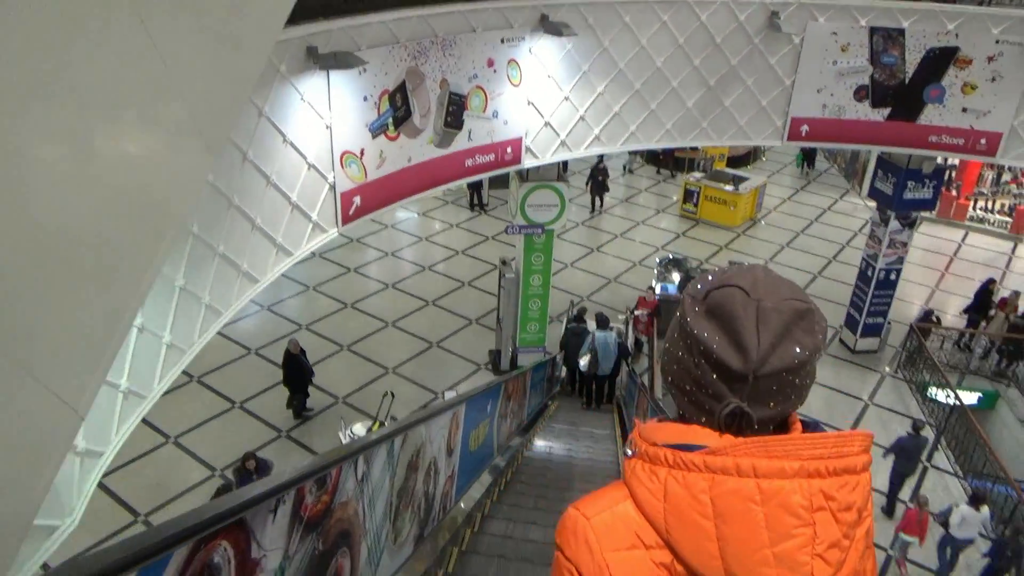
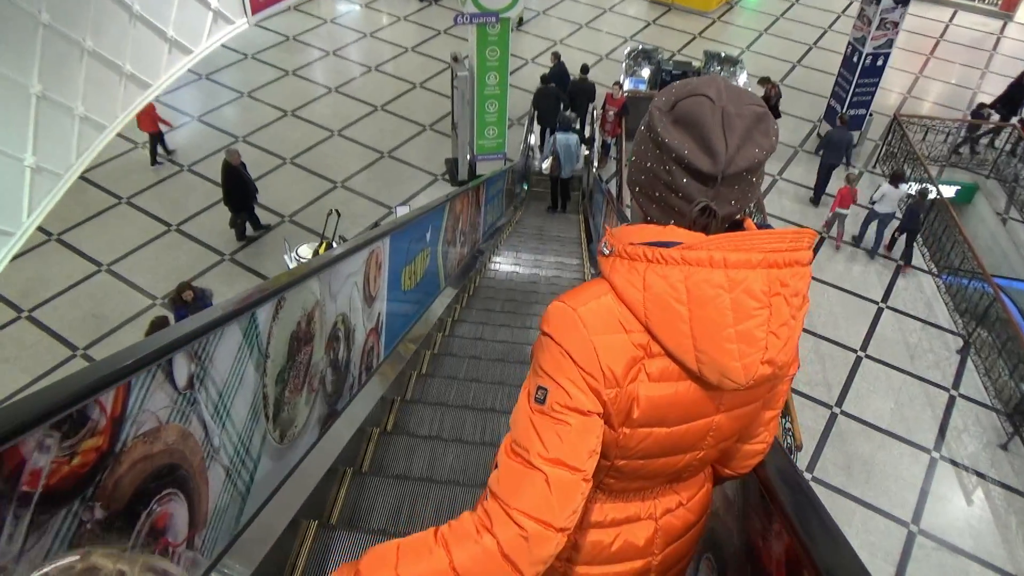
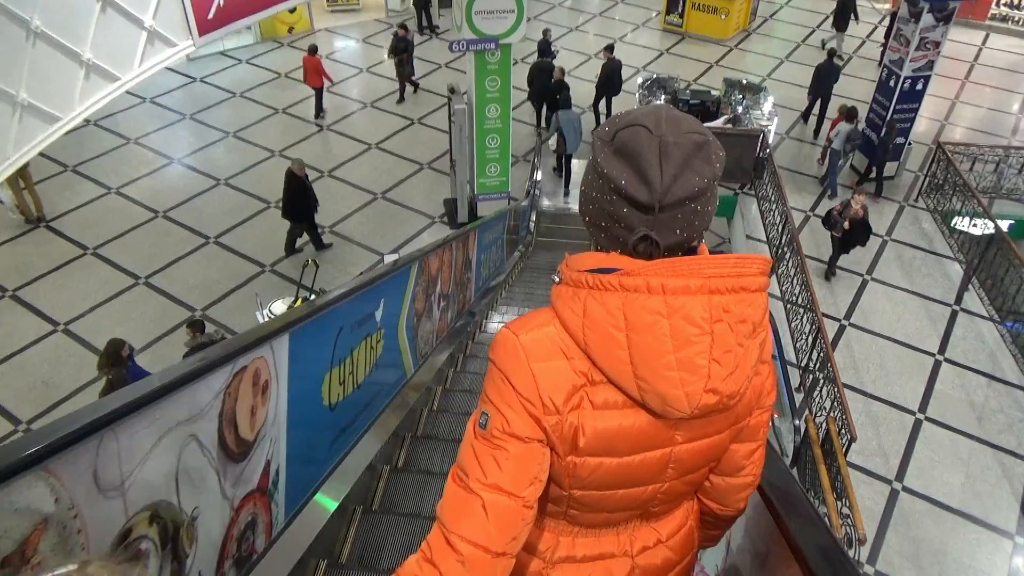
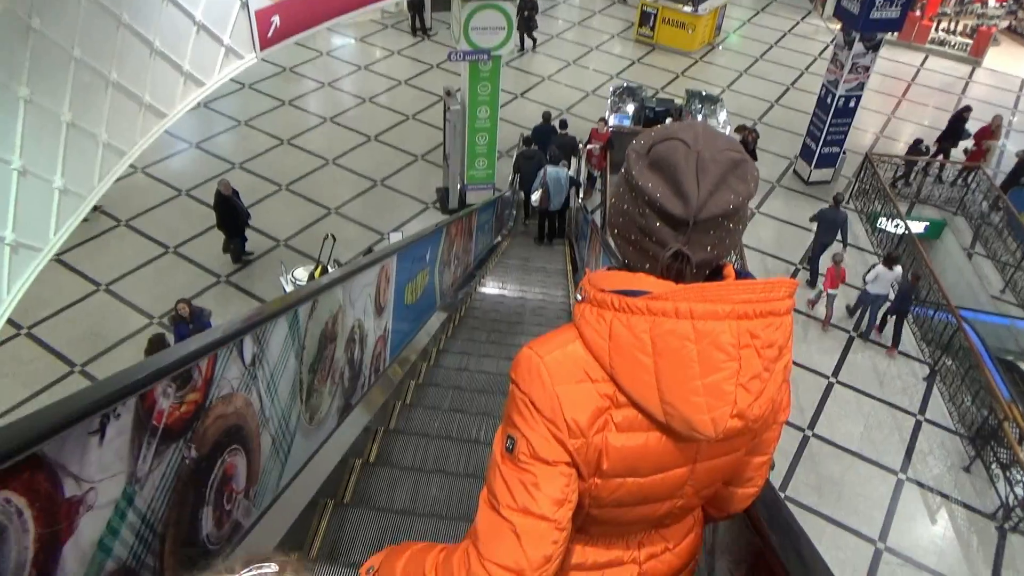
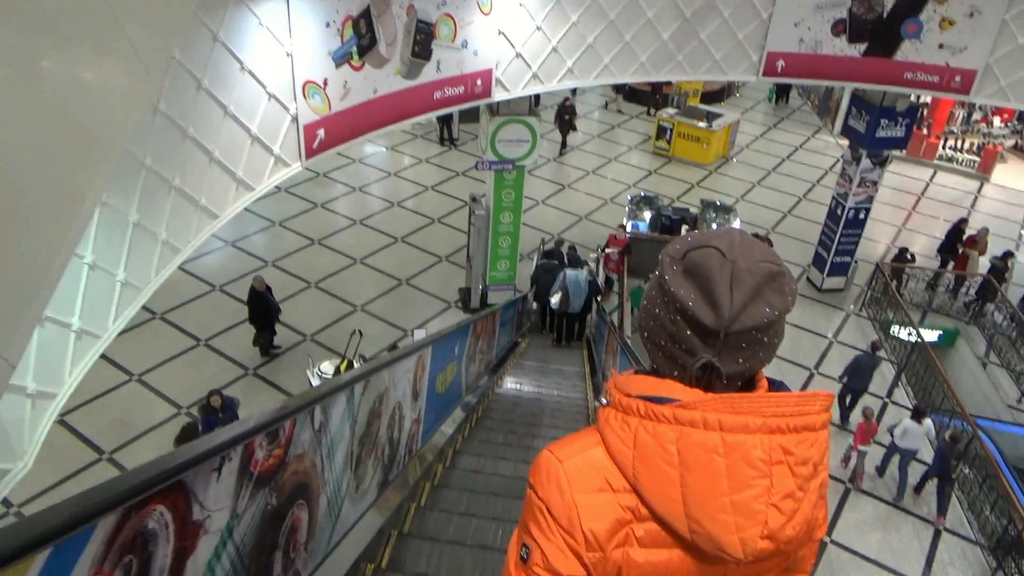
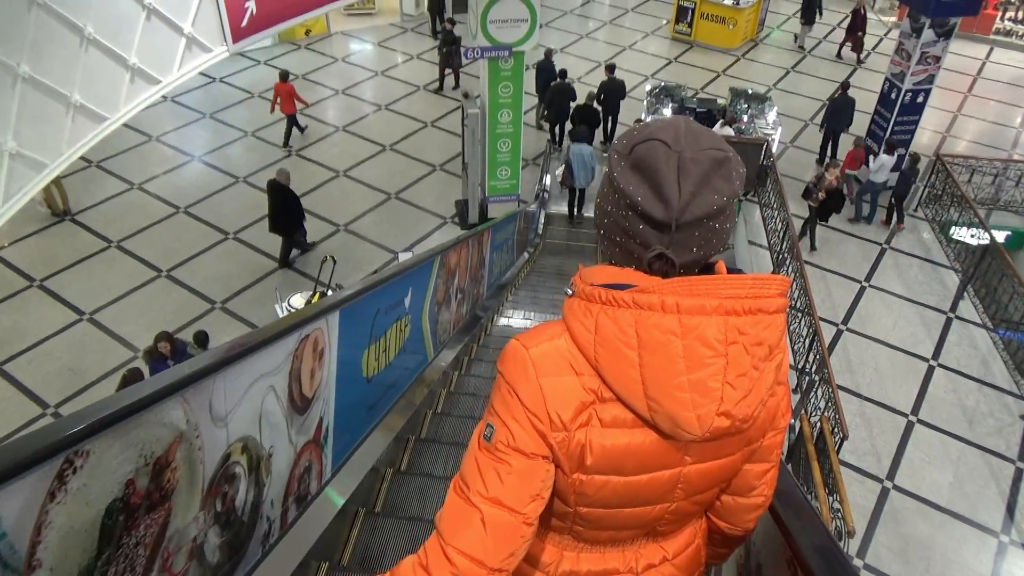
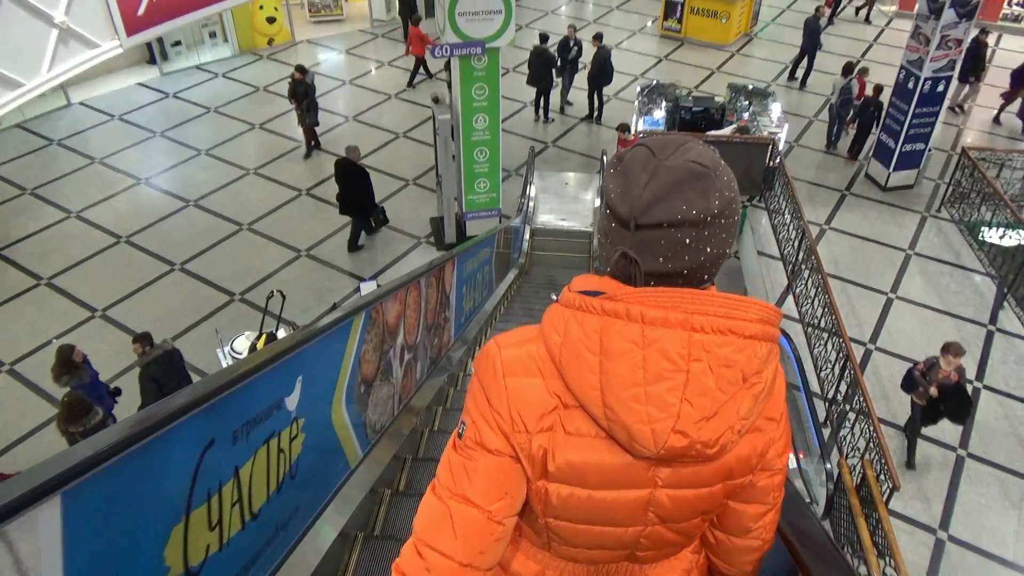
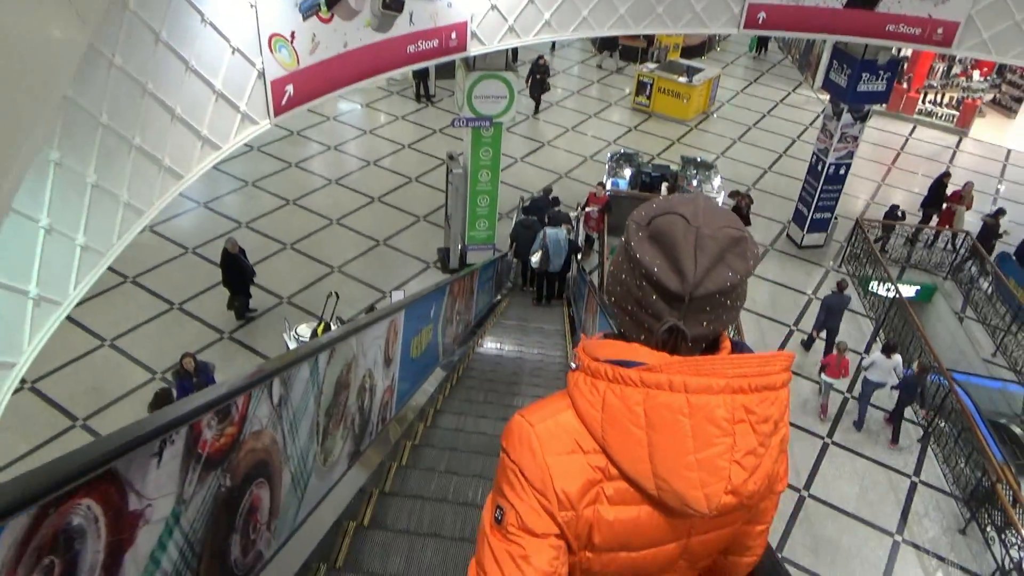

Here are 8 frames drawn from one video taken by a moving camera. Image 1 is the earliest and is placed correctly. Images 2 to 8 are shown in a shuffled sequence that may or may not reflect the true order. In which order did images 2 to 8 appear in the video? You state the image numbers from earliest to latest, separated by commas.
5, 8, 4, 2, 6, 3, 7
